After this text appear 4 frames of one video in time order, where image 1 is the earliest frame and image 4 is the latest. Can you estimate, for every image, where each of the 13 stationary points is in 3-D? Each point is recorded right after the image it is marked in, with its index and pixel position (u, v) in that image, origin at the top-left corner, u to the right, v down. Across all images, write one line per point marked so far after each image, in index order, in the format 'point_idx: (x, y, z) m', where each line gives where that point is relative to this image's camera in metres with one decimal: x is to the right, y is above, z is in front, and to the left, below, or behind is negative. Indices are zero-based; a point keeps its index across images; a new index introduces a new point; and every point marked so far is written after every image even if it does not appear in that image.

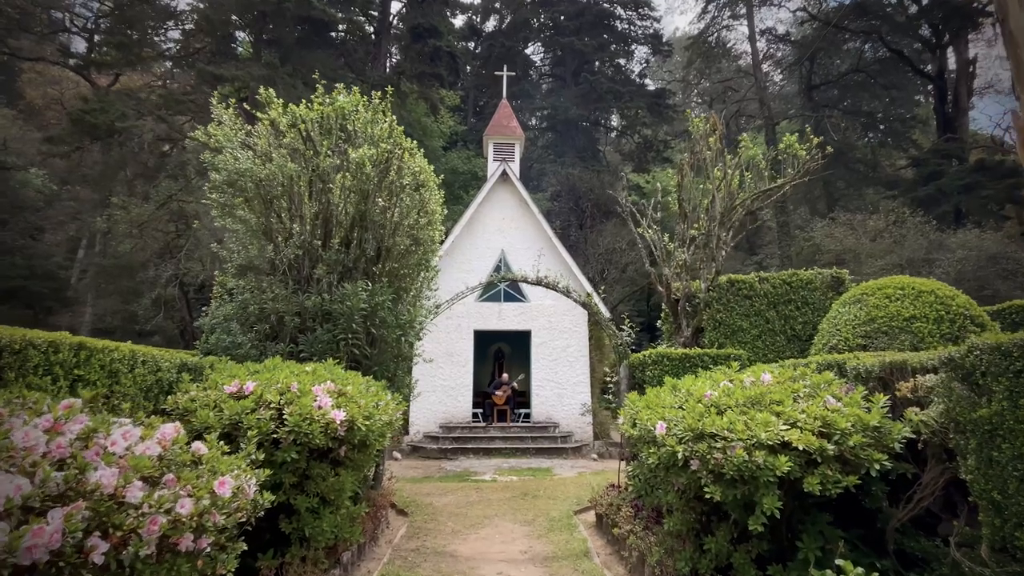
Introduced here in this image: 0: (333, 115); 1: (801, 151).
0: (-3.5, +3.3, +9.5) m
1: (+6.5, +3.1, +11.0) m
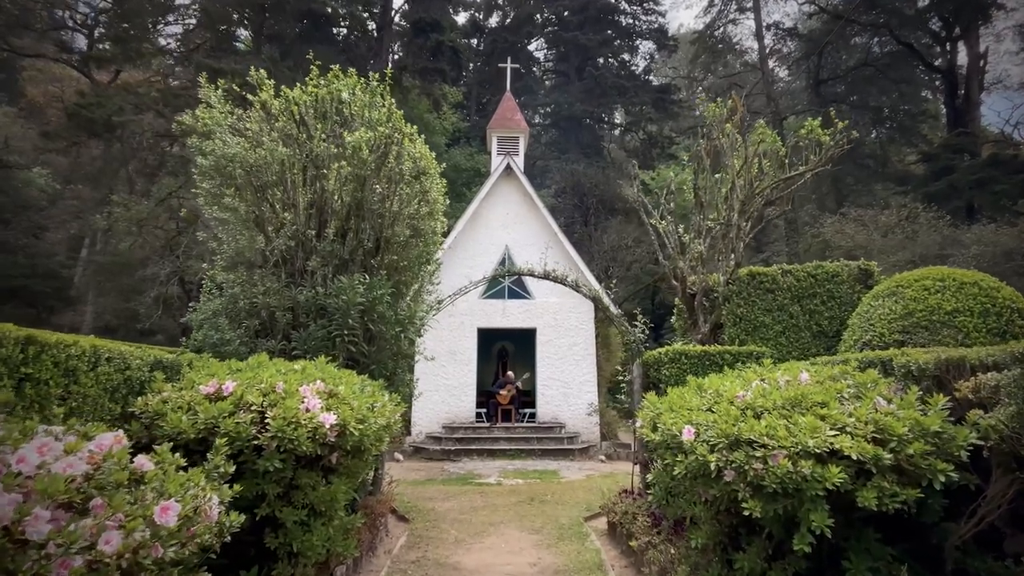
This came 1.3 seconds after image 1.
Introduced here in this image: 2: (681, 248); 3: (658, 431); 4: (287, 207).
0: (-3.4, +3.5, +8.9) m
1: (+6.6, +3.2, +10.4) m
2: (+3.9, +0.9, +11.2) m
3: (+1.7, -1.7, +5.8) m
4: (-3.9, +1.5, +8.6) m
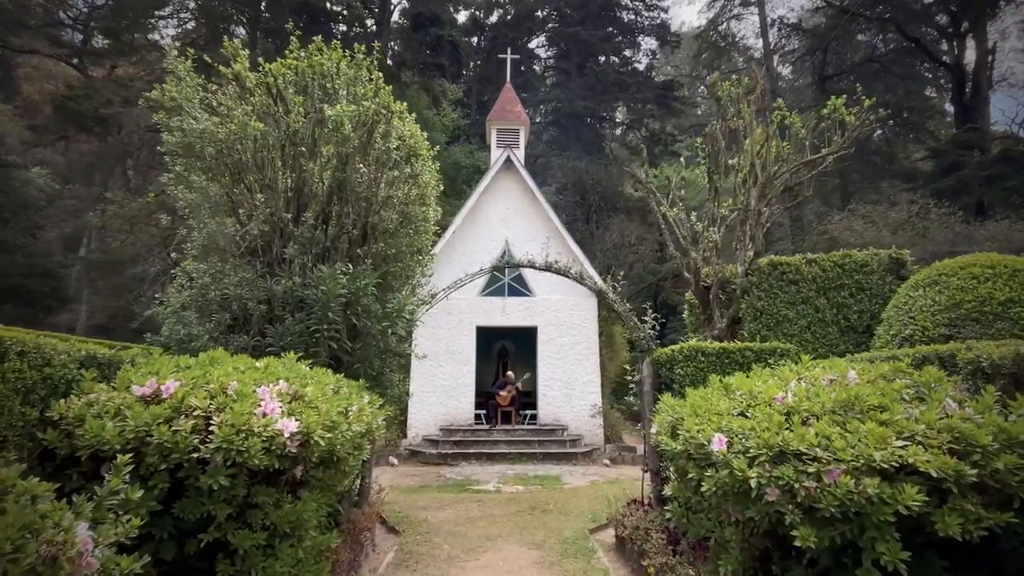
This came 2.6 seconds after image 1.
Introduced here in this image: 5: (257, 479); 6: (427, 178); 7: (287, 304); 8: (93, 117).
0: (-3.4, +3.6, +8.1) m
1: (+6.6, +3.4, +9.6) m
2: (+3.9, +1.1, +10.4) m
3: (+1.7, -1.5, +5.0) m
4: (-4.0, +1.6, +7.8) m
5: (-2.2, -1.7, +4.3) m
6: (-1.6, +2.0, +9.1) m
7: (-3.4, -0.3, +7.3) m
8: (-14.7, +6.0, +17.3) m
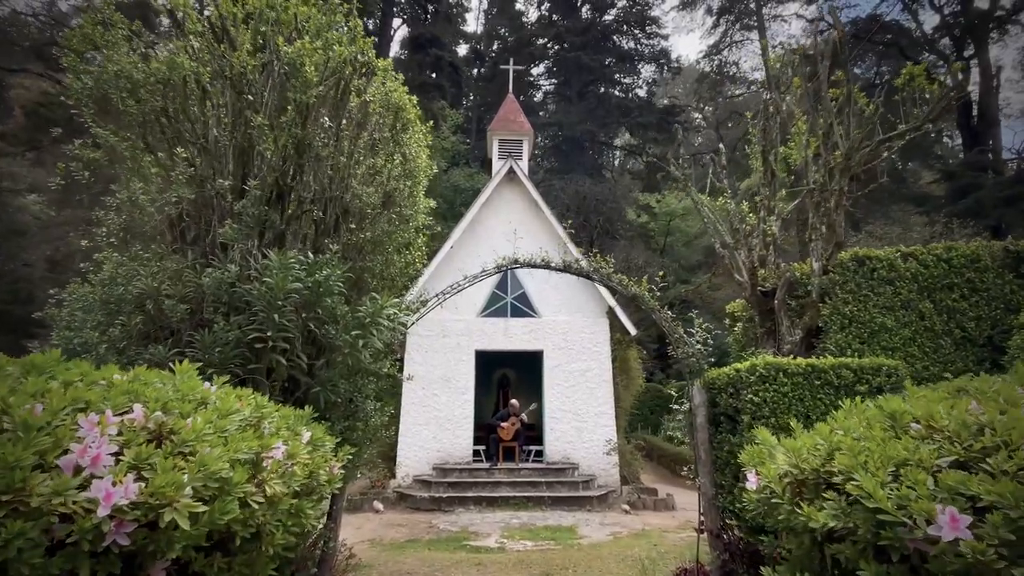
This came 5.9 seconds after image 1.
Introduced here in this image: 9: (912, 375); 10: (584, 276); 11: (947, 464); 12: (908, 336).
0: (-3.2, +3.6, +6.4) m
1: (+6.8, +3.3, +7.9) m
2: (+4.0, +0.9, +8.6) m
3: (+1.9, -1.3, +3.0) m
4: (-3.8, +1.6, +6.0) m
5: (-2.1, -1.4, +2.3) m
6: (-1.4, +2.0, +7.3) m
7: (-3.2, -0.2, +5.4) m
8: (-14.6, +5.4, +15.7) m
9: (+6.6, -1.5, +8.2) m
10: (+1.2, +0.2, +7.8) m
11: (+2.2, -0.9, +2.5) m
12: (+6.1, -0.8, +8.0) m
